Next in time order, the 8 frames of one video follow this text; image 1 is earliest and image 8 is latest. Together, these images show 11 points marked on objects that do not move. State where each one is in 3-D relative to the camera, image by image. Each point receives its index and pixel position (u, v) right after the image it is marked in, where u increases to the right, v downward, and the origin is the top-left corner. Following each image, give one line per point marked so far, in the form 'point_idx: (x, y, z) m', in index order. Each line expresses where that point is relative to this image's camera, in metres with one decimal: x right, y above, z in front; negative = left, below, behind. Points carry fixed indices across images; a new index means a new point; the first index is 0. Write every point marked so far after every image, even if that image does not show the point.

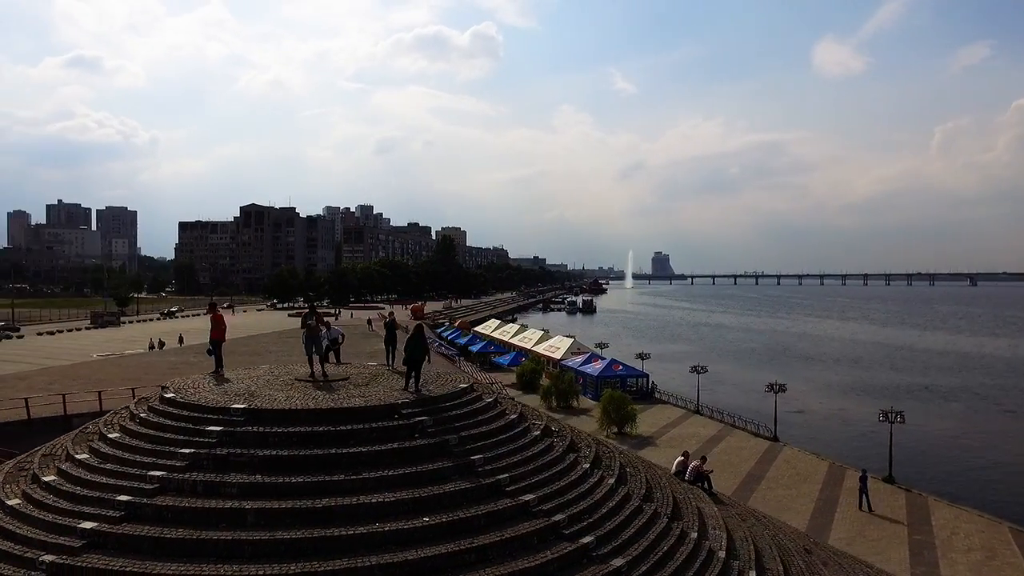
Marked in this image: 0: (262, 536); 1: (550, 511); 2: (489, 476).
0: (-2.5, -2.4, +7.3) m
1: (+0.4, -2.5, +8.3) m
2: (-0.2, -2.2, +8.6) m
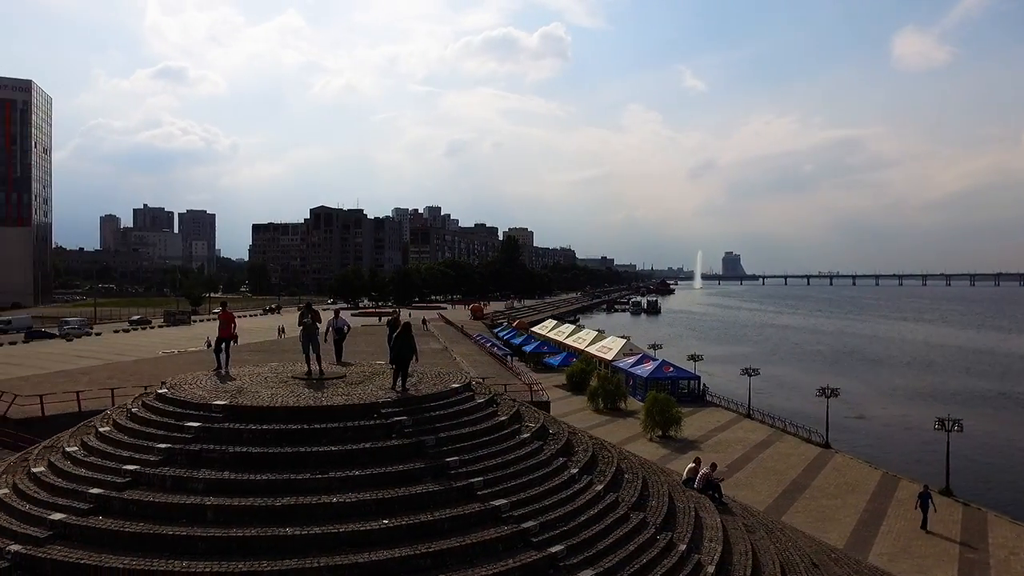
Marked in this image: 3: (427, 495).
0: (-2.9, -2.4, +7.2) m
1: (+0.1, -2.5, +8.0) m
2: (-0.5, -2.2, +8.3) m
3: (-0.9, -2.2, +8.0) m
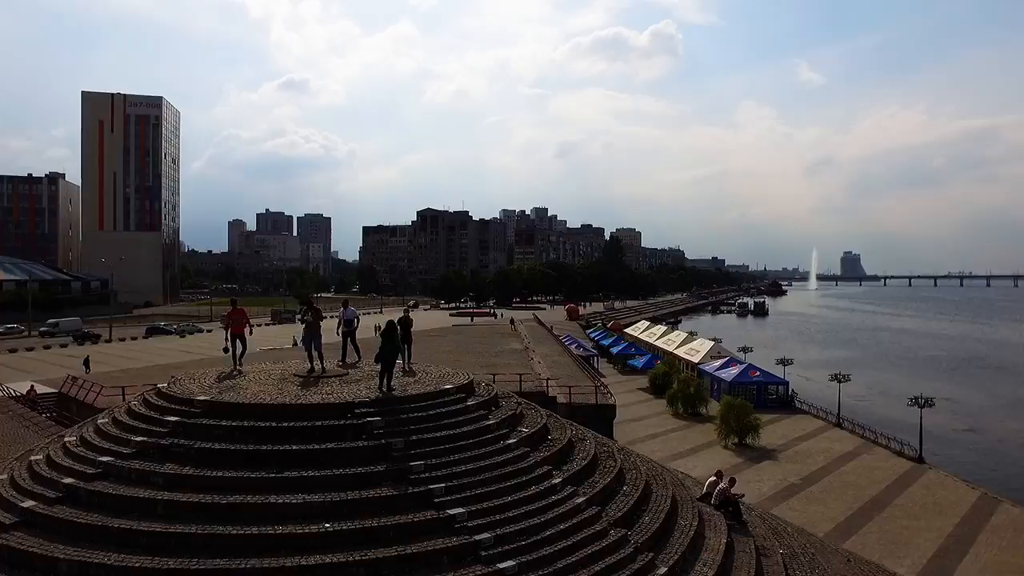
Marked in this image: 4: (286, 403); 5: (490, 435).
0: (-3.4, -2.3, +7.2) m
1: (-0.4, -2.4, +7.5) m
2: (-0.9, -2.1, +7.9) m
3: (-1.4, -2.2, +7.7) m
4: (-2.8, -1.4, +9.1) m
5: (-0.3, -1.8, +9.3) m
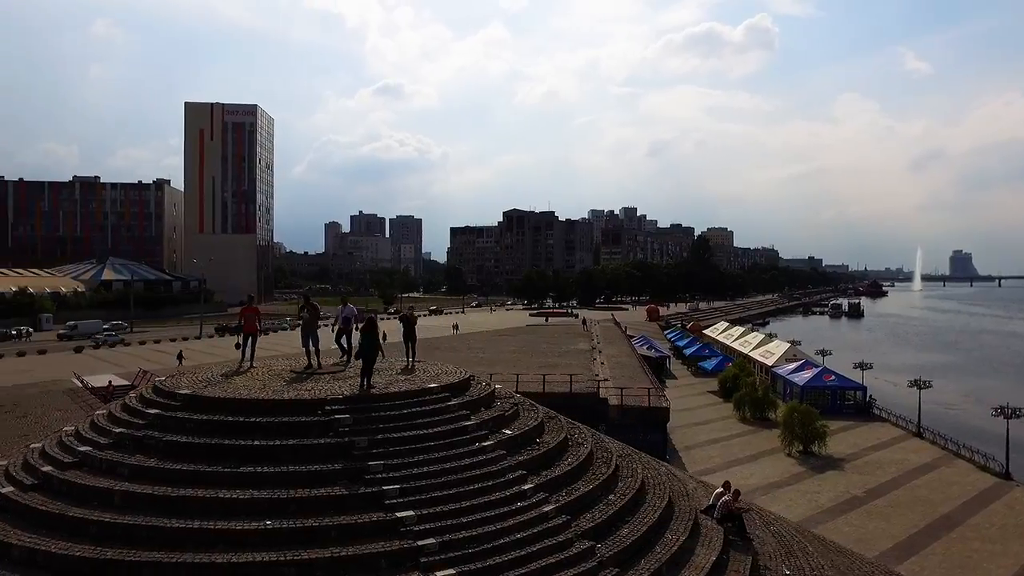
0: (-3.9, -2.3, +7.2) m
1: (-0.9, -2.4, +7.2) m
2: (-1.4, -2.1, +7.7) m
3: (-1.9, -2.1, +7.5) m
4: (-3.1, -1.3, +9.0) m
5: (-0.6, -1.8, +8.9) m
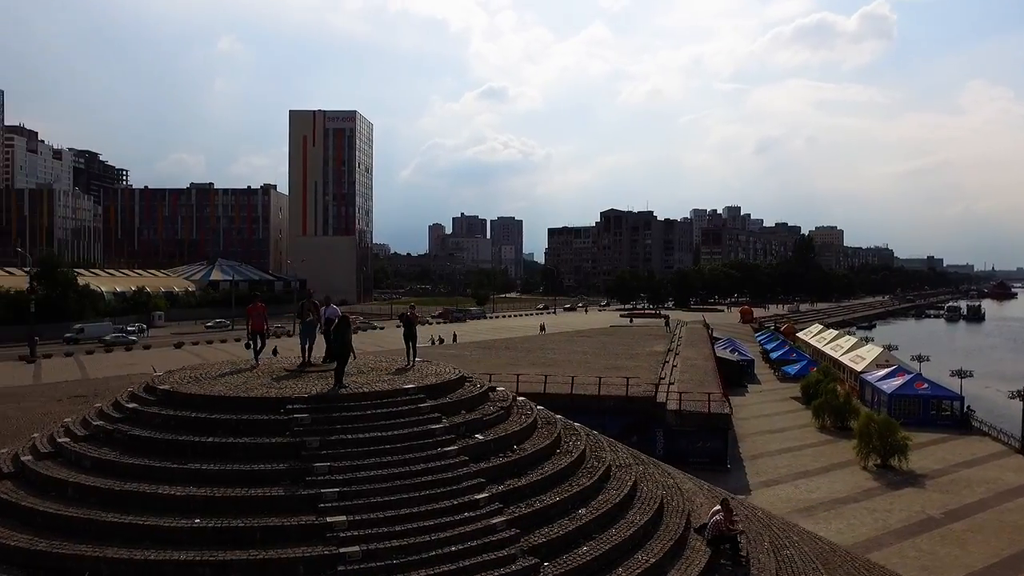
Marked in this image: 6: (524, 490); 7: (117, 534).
0: (-4.6, -2.2, +7.4) m
1: (-1.5, -2.3, +6.9) m
2: (-2.0, -2.0, +7.5) m
3: (-2.4, -2.1, +7.3) m
4: (-3.4, -1.3, +9.0) m
5: (-1.0, -1.7, +8.6) m
6: (+0.1, -2.3, +8.4) m
7: (-3.7, -2.3, +7.0) m
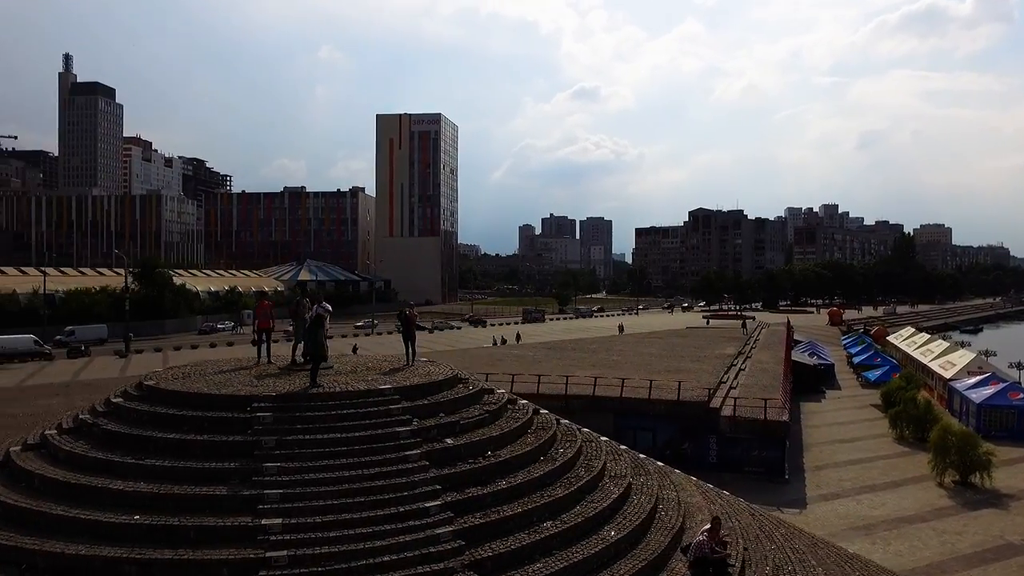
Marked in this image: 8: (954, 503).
0: (-5.0, -2.2, +7.5) m
1: (-2.1, -2.3, +6.7) m
2: (-2.5, -2.0, +7.3) m
3: (-3.0, -2.0, +7.2) m
4: (-3.7, -1.3, +9.0) m
5: (-1.3, -1.7, +8.3) m
6: (-0.3, -2.2, +7.9) m
7: (-4.3, -2.3, +7.0) m
8: (+11.5, -5.6, +19.3) m
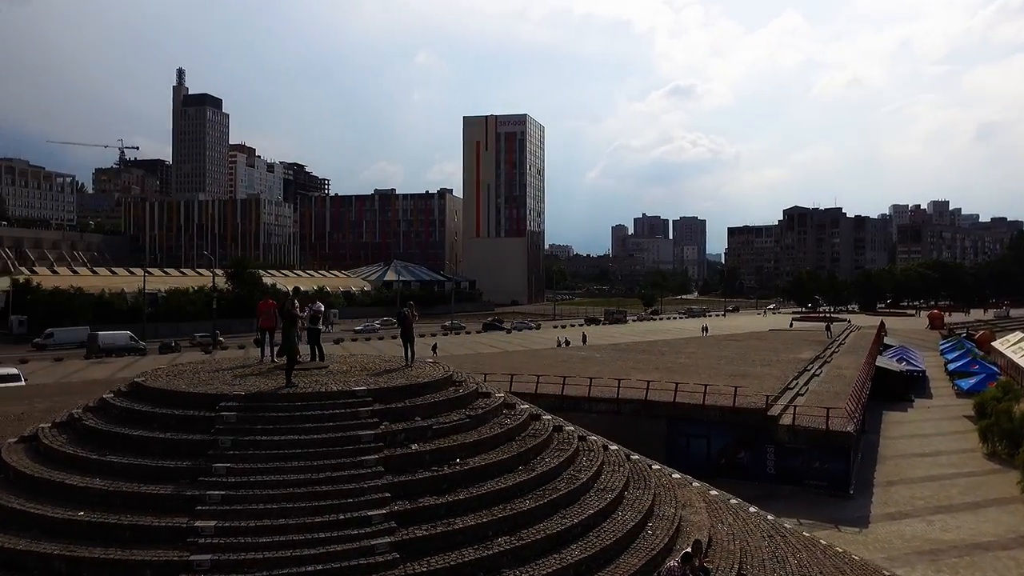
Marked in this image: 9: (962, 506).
0: (-5.5, -2.1, +7.7) m
1: (-2.7, -2.3, +6.5) m
2: (-3.0, -2.0, +7.1) m
3: (-3.5, -2.0, +7.1) m
4: (-4.0, -1.2, +9.0) m
5: (-1.7, -1.7, +8.0) m
6: (-0.7, -2.2, +7.5) m
7: (-4.8, -2.3, +7.1) m
8: (+12.4, -5.6, +17.3) m
9: (+11.4, -5.5, +18.9) m
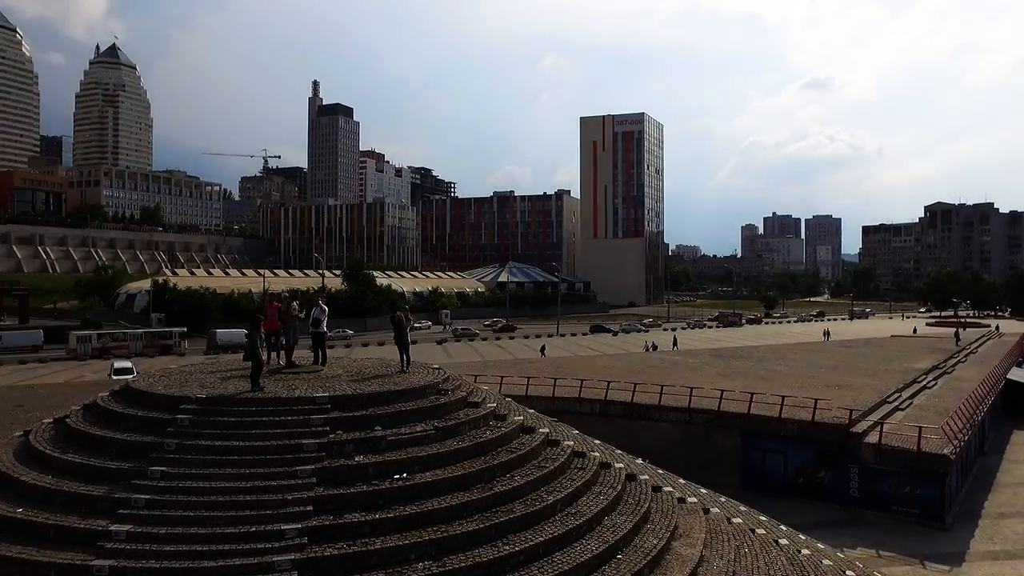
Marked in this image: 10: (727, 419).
0: (-6.0, -2.2, +8.1) m
1: (-3.4, -2.3, +6.4) m
2: (-3.6, -2.0, +7.1) m
3: (-4.1, -2.0, +7.2) m
4: (-4.3, -1.3, +9.2) m
5: (-2.3, -1.7, +7.8) m
6: (-1.3, -2.3, +7.1) m
7: (-5.4, -2.3, +7.4) m
8: (+13.2, -5.7, +14.5) m
9: (+12.5, -5.6, +16.2) m
10: (+5.8, -3.6, +20.0) m
